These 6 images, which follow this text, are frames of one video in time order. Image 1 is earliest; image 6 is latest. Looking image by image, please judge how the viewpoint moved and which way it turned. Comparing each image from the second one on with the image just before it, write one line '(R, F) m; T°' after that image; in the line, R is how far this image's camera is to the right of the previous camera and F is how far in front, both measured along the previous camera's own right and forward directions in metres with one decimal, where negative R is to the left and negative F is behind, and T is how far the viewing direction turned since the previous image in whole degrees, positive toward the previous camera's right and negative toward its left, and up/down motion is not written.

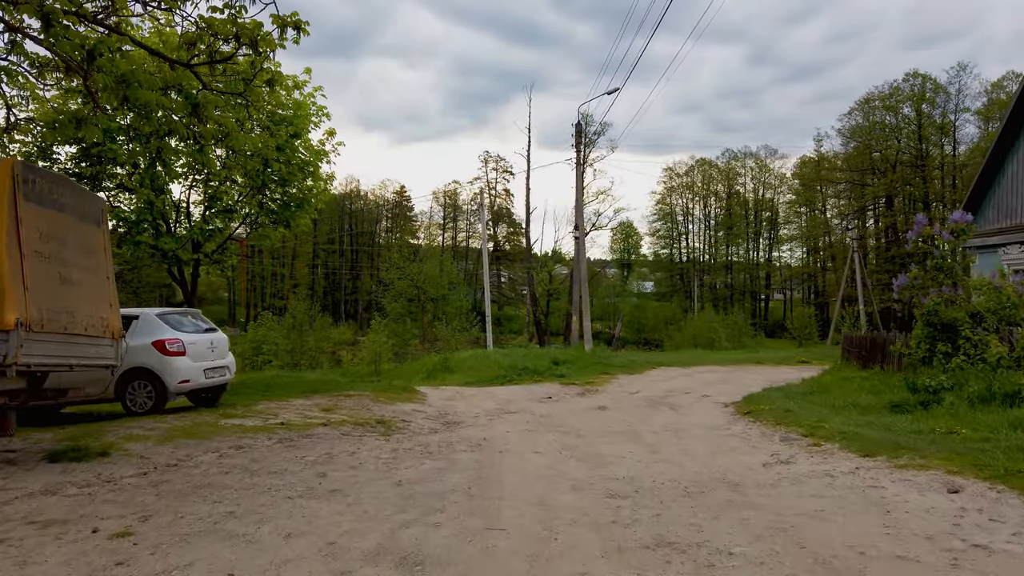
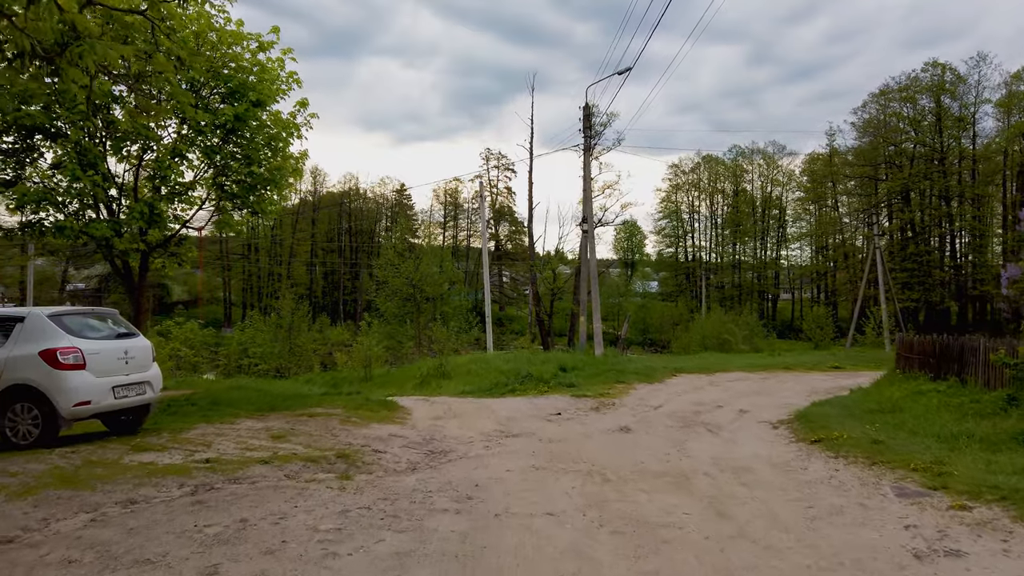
(0.0, +2.0) m; 0°
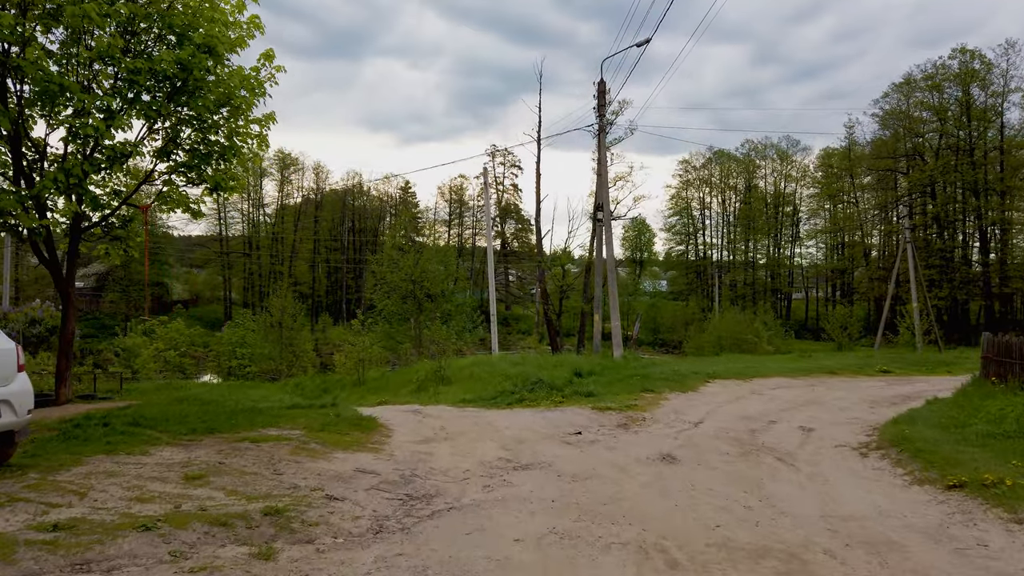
(0.0, +2.1) m; 0°
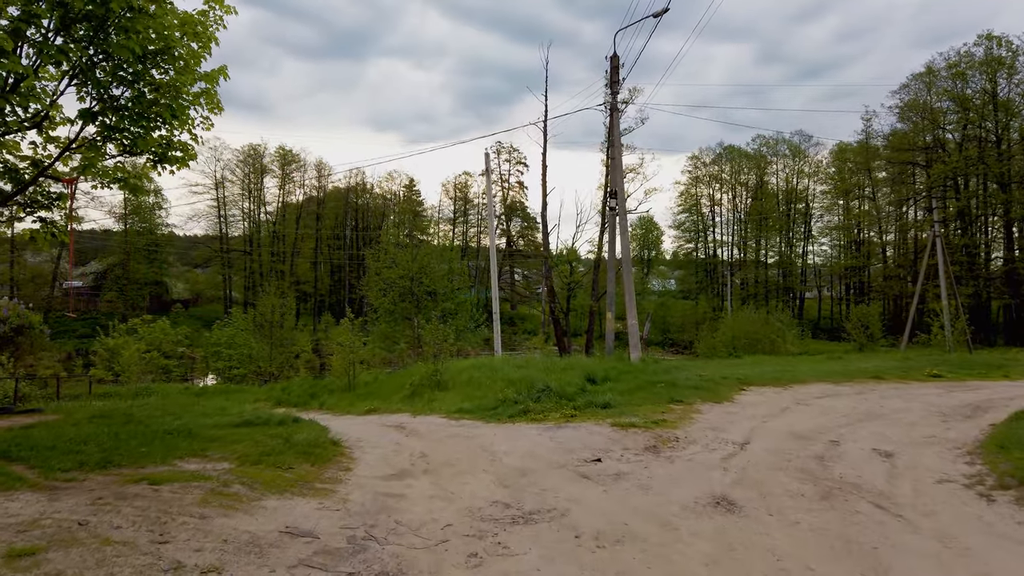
(0.0, +1.9) m; 0°
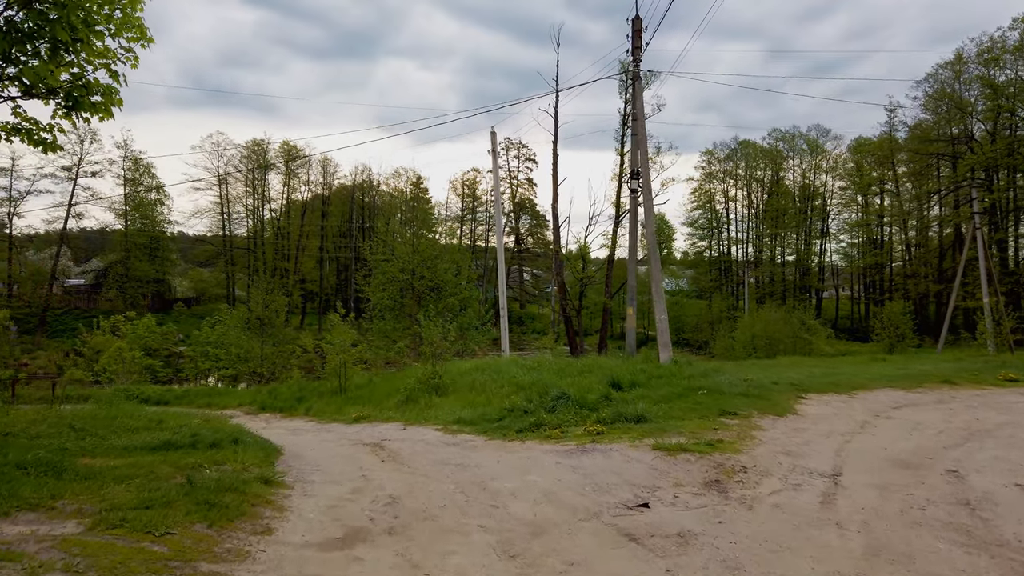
(0.0, +2.0) m; -1°
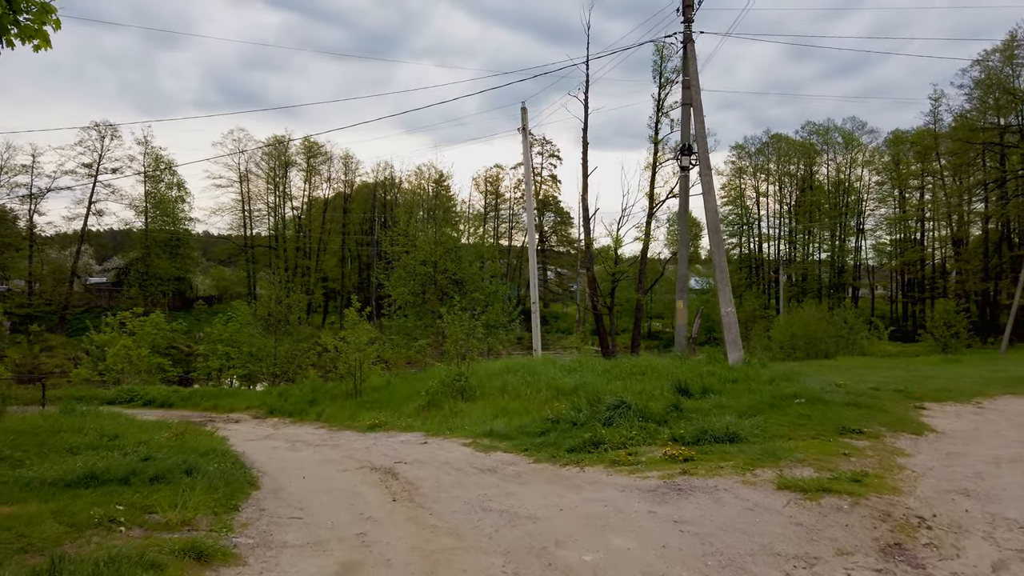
(-0.2, +1.8) m; -2°
